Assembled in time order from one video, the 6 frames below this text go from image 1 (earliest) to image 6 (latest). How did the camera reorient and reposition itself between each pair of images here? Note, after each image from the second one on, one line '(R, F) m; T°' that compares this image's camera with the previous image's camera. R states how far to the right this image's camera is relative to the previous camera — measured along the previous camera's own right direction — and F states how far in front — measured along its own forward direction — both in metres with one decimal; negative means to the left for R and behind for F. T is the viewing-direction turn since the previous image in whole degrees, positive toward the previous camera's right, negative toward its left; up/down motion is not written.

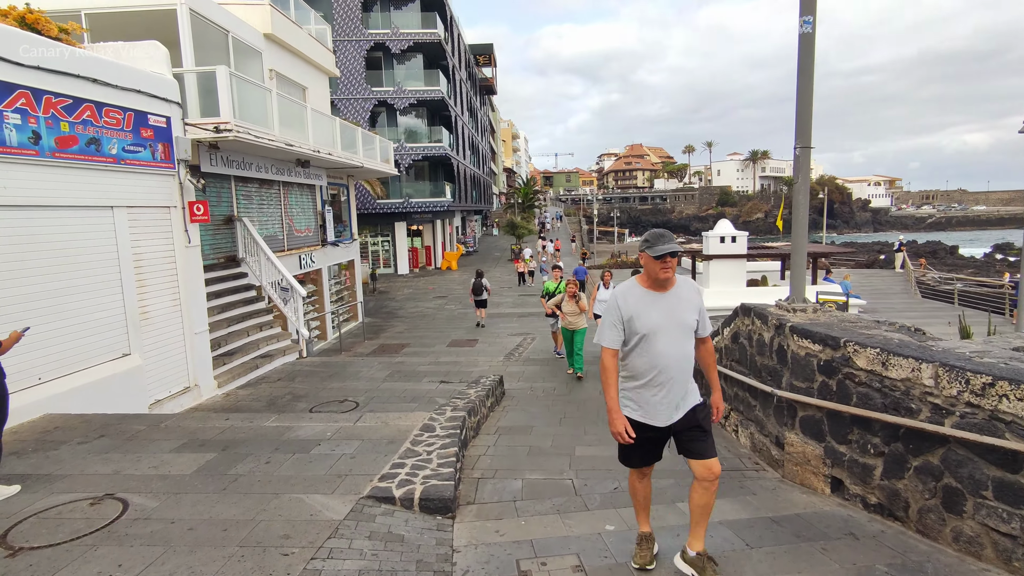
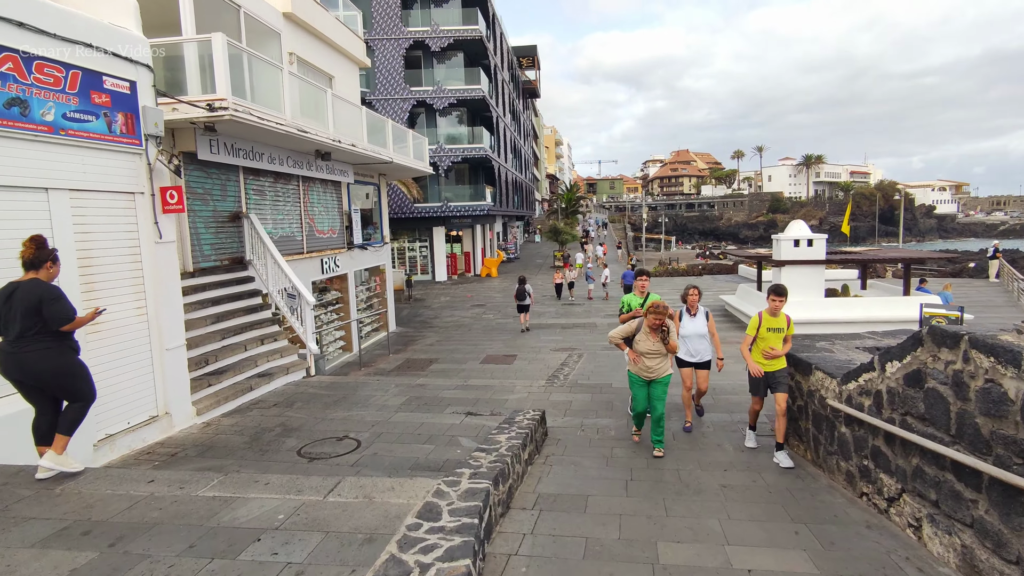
(0.0, +1.7) m; -4°
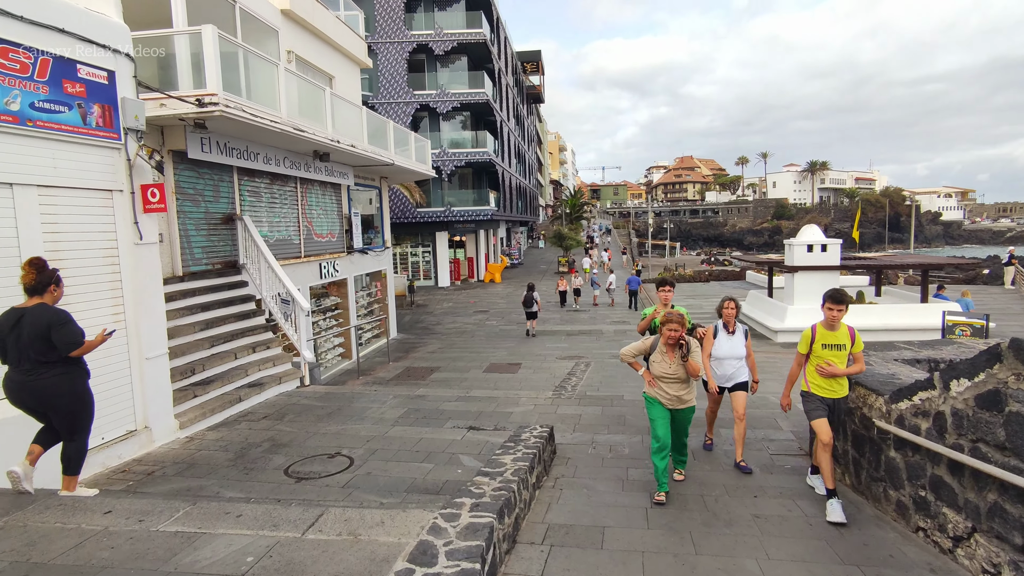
(0.0, +0.4) m; 0°
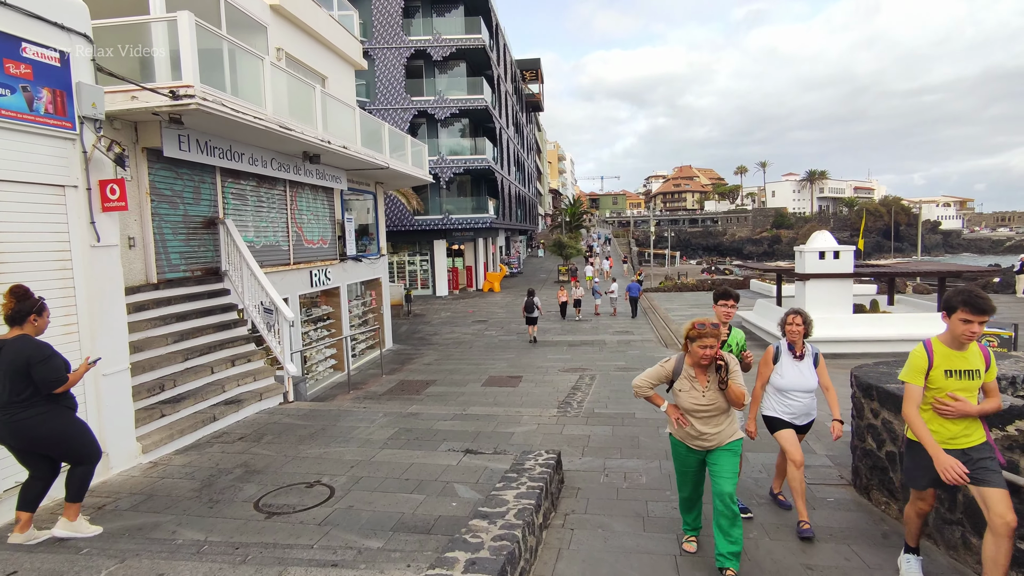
(0.0, +0.6) m; 0°
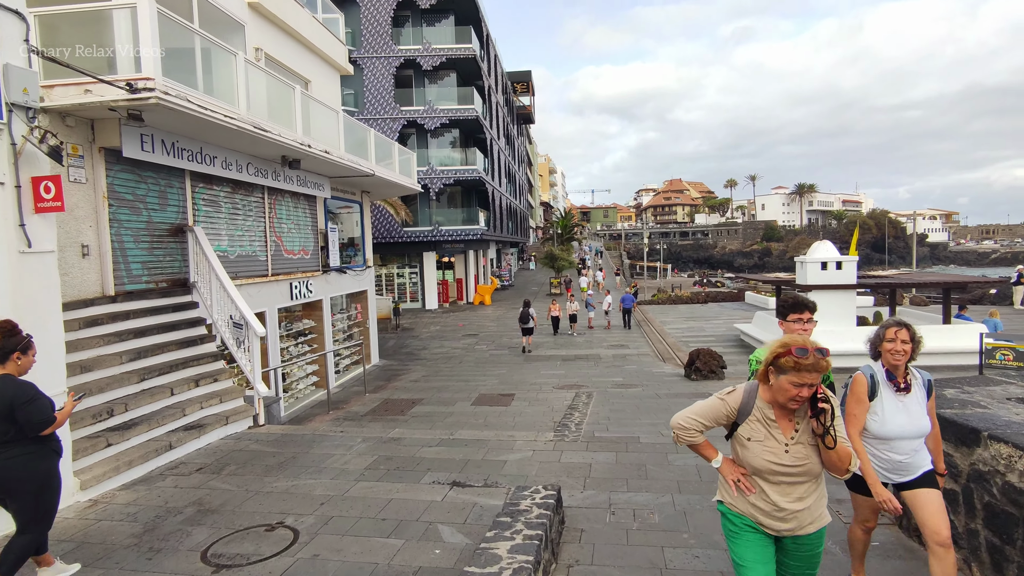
(0.0, +0.6) m; +1°
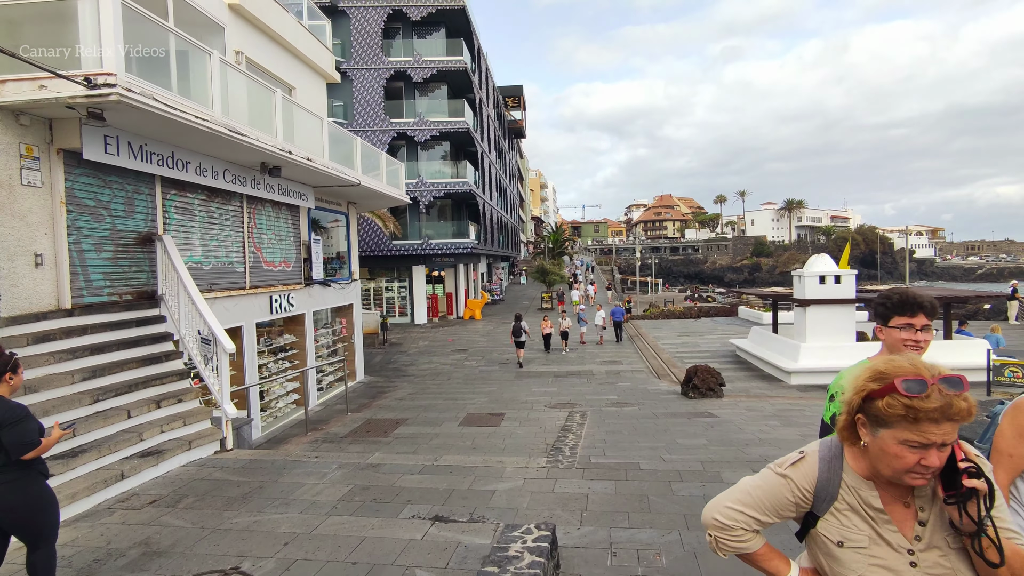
(0.0, +0.4) m; +1°
